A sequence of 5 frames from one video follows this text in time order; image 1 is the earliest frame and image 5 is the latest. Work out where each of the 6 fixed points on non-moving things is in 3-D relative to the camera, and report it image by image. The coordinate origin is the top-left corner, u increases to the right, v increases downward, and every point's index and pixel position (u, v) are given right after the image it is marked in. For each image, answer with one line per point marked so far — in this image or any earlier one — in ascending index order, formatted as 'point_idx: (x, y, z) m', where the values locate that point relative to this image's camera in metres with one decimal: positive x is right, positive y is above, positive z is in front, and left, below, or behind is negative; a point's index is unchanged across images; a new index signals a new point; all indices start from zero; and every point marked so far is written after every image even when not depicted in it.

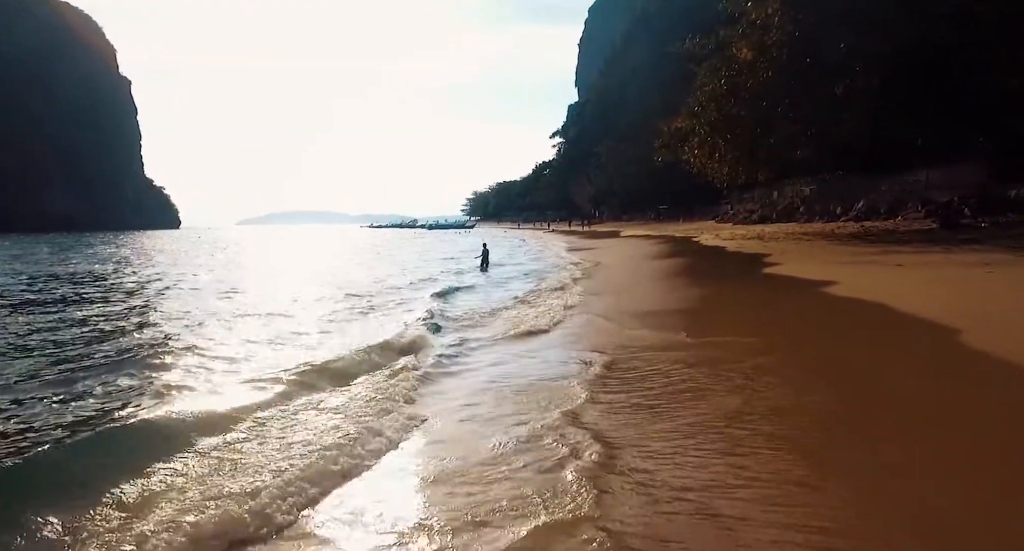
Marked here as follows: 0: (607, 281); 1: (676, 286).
0: (+3.1, -0.2, +19.6) m
1: (+4.6, -0.3, +17.3) m
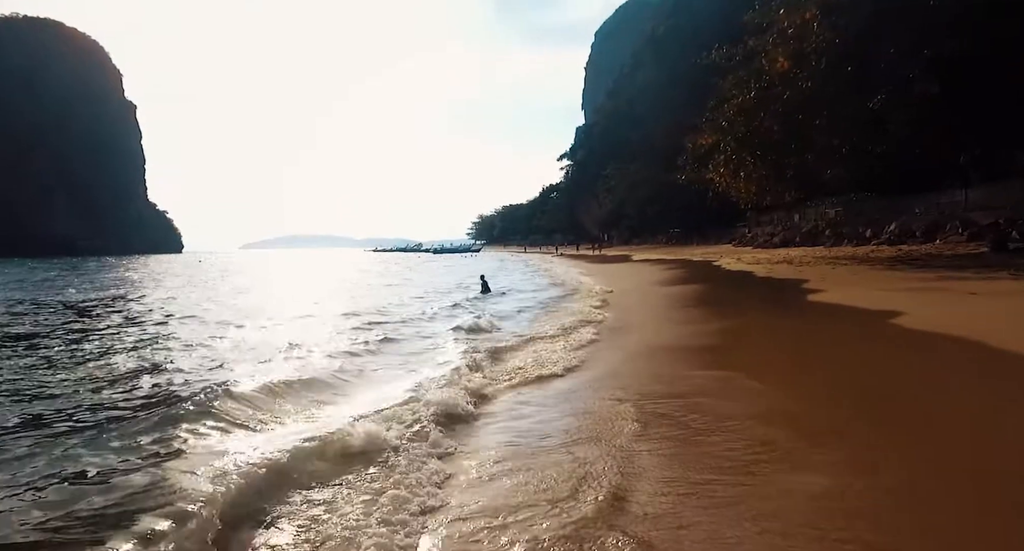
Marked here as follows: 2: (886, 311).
0: (+3.5, -0.9, +18.1) m
1: (+5.0, -0.9, +15.8) m
2: (+7.2, -0.7, +12.2) m
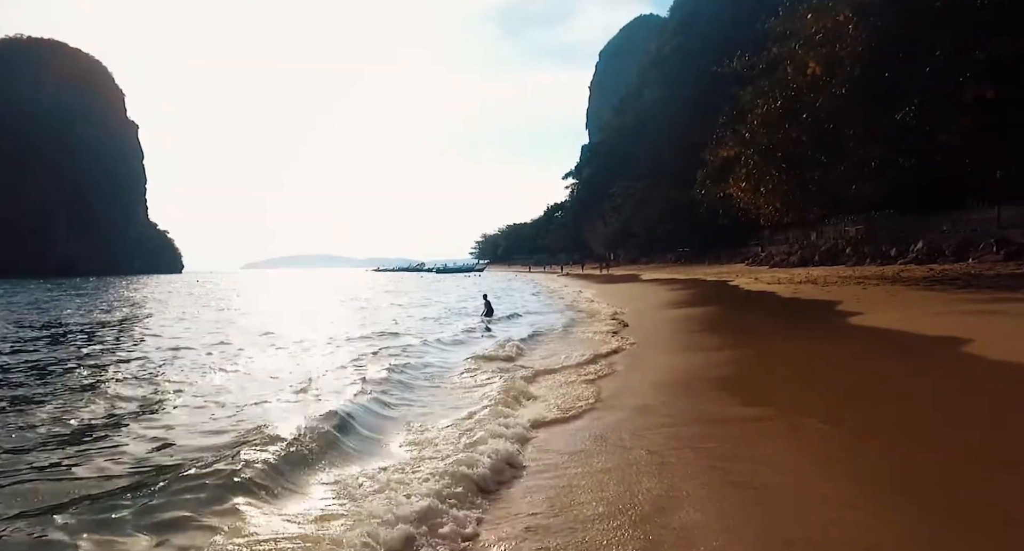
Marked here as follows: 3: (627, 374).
0: (+3.8, -1.5, +16.8) m
1: (+5.2, -1.4, +14.5) m
2: (+7.5, -1.1, +10.9) m
3: (+1.9, -1.7, +10.6) m
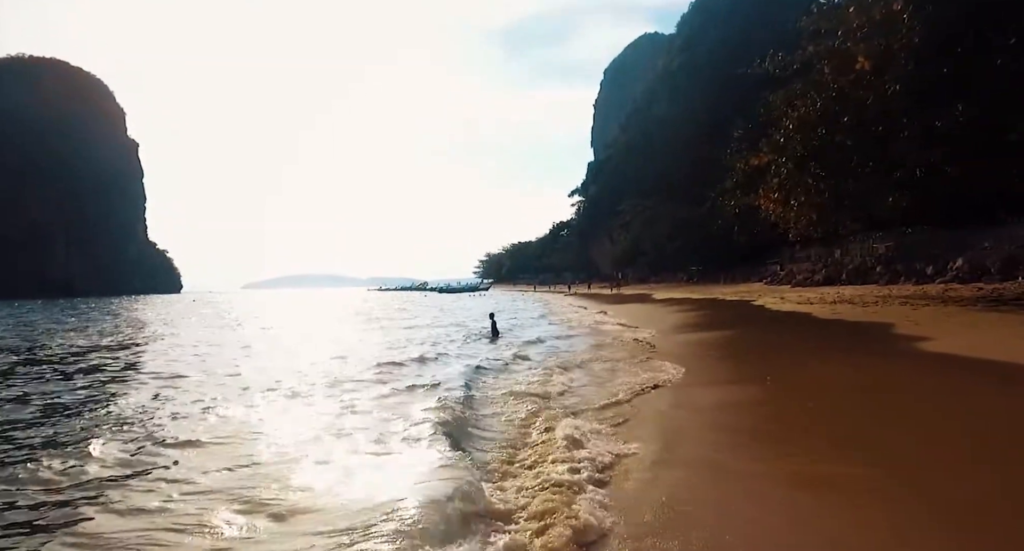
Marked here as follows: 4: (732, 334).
0: (+4.1, -2.0, +15.1) m
1: (+5.5, -1.8, +12.8) m
2: (+7.8, -1.3, +9.2) m
3: (+2.2, -1.9, +9.0) m
4: (+6.4, -1.8, +18.7) m
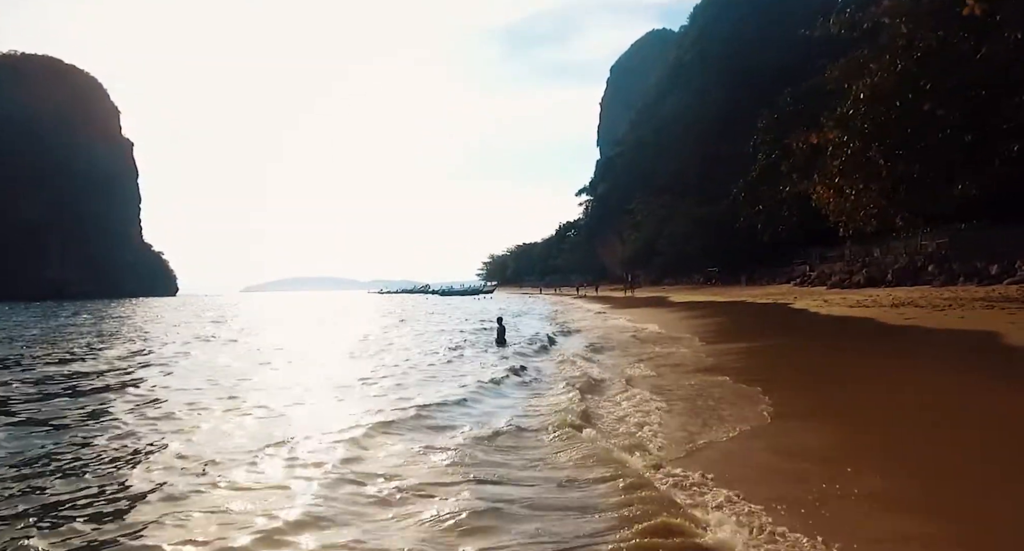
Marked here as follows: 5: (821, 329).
0: (+4.4, -1.9, +12.6) m
1: (+5.9, -1.8, +10.2) m
2: (+8.1, -1.3, +6.7) m
3: (+2.5, -1.8, +6.4) m
4: (+6.8, -1.8, +16.2) m
5: (+8.0, -1.6, +16.5) m
